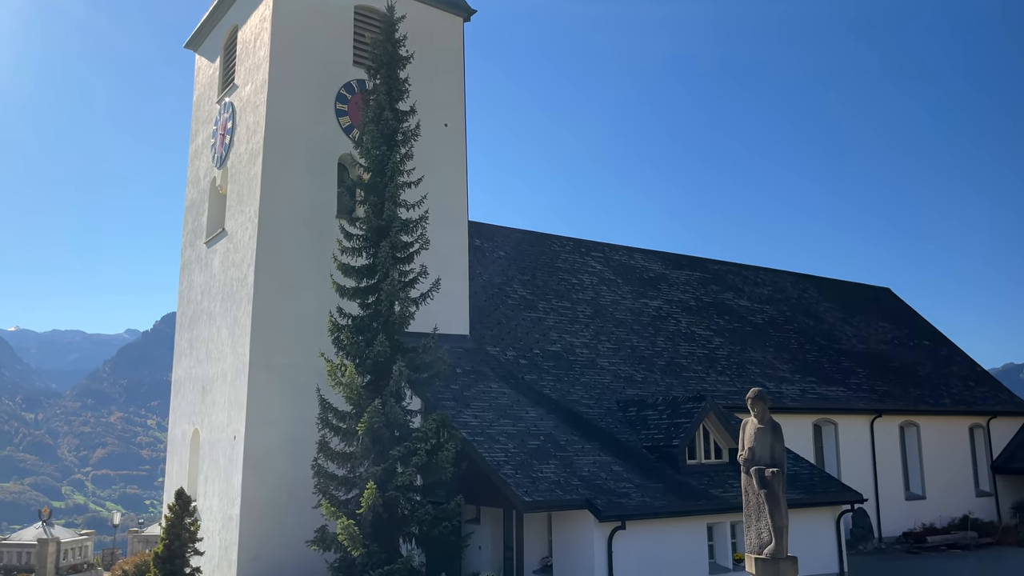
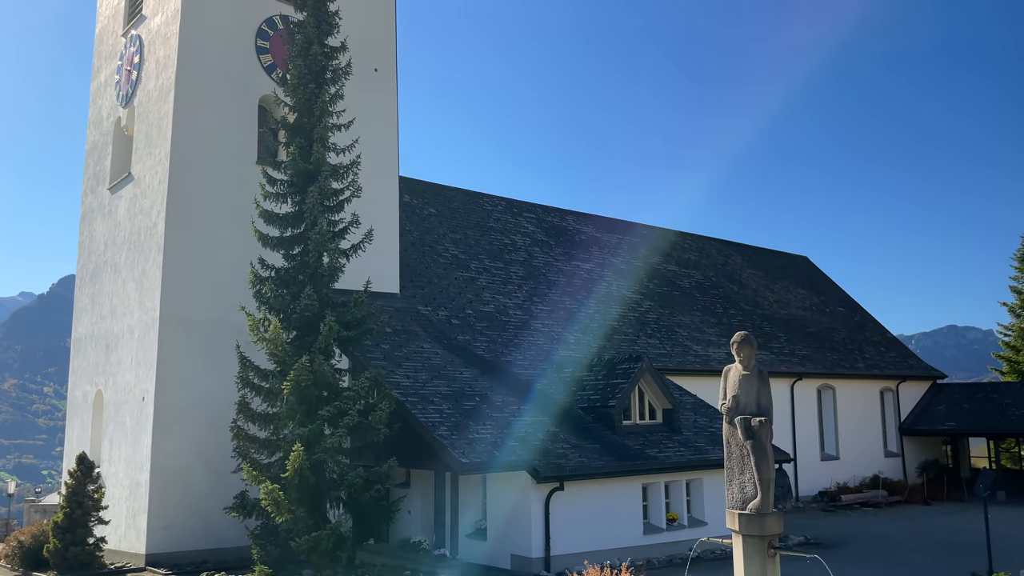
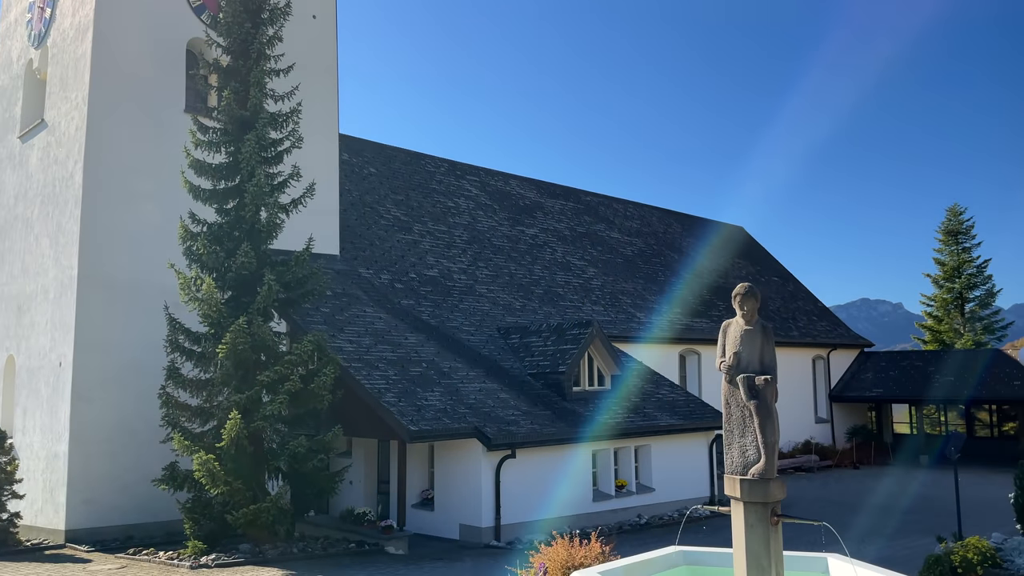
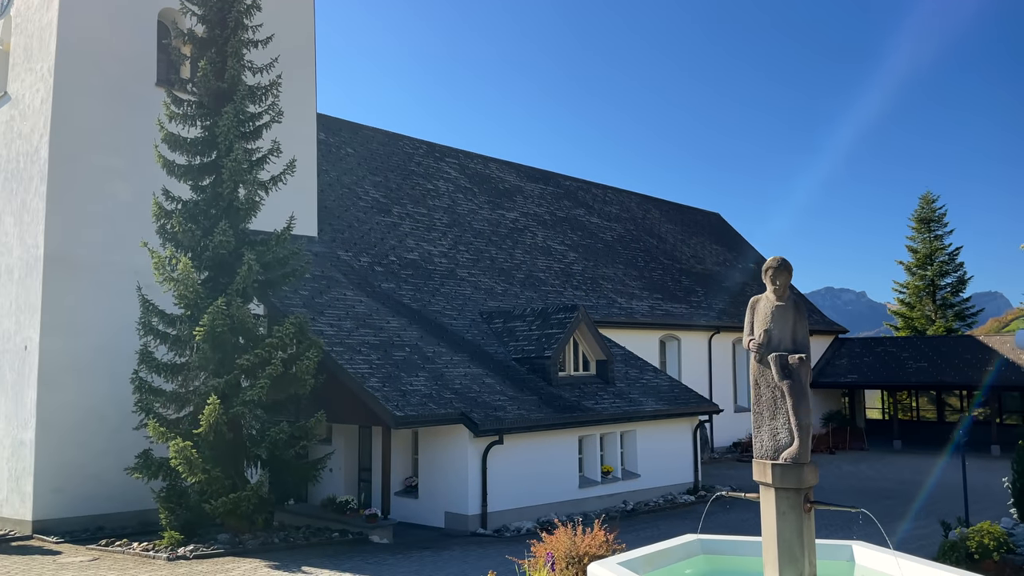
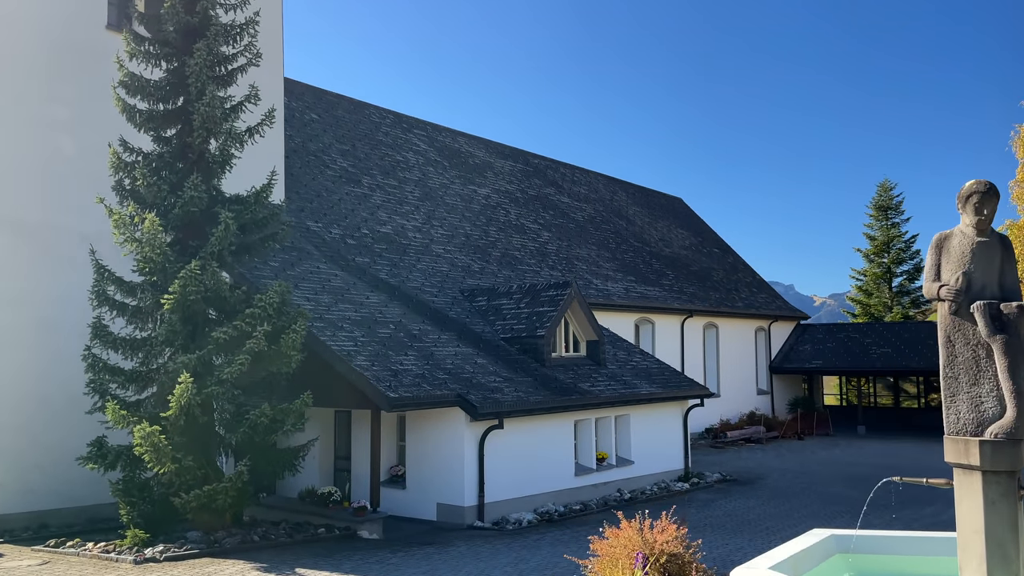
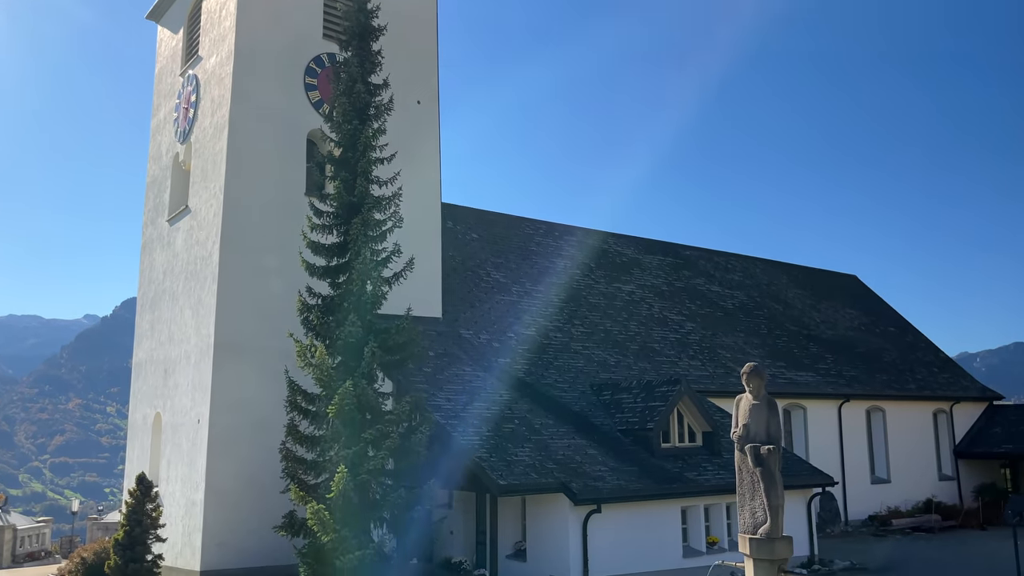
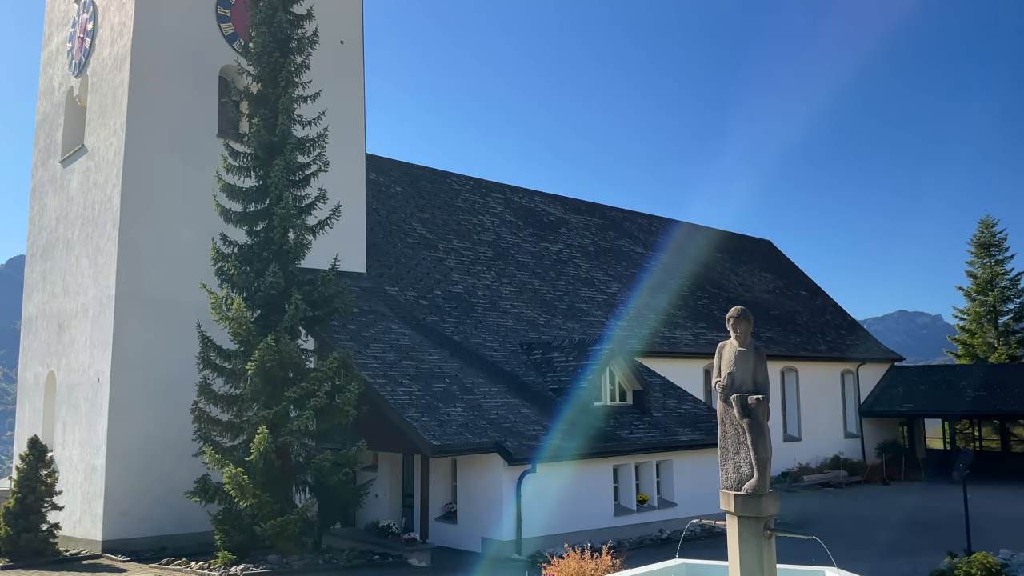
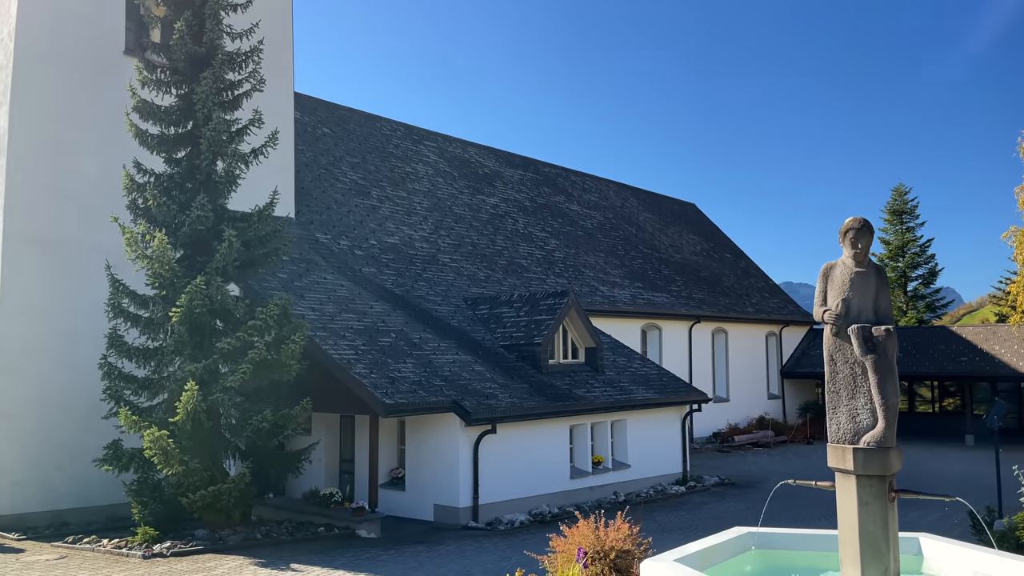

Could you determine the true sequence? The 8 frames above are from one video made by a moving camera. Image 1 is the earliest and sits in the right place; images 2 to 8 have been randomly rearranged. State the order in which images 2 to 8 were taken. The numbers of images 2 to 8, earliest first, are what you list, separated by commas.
6, 2, 7, 3, 4, 8, 5
